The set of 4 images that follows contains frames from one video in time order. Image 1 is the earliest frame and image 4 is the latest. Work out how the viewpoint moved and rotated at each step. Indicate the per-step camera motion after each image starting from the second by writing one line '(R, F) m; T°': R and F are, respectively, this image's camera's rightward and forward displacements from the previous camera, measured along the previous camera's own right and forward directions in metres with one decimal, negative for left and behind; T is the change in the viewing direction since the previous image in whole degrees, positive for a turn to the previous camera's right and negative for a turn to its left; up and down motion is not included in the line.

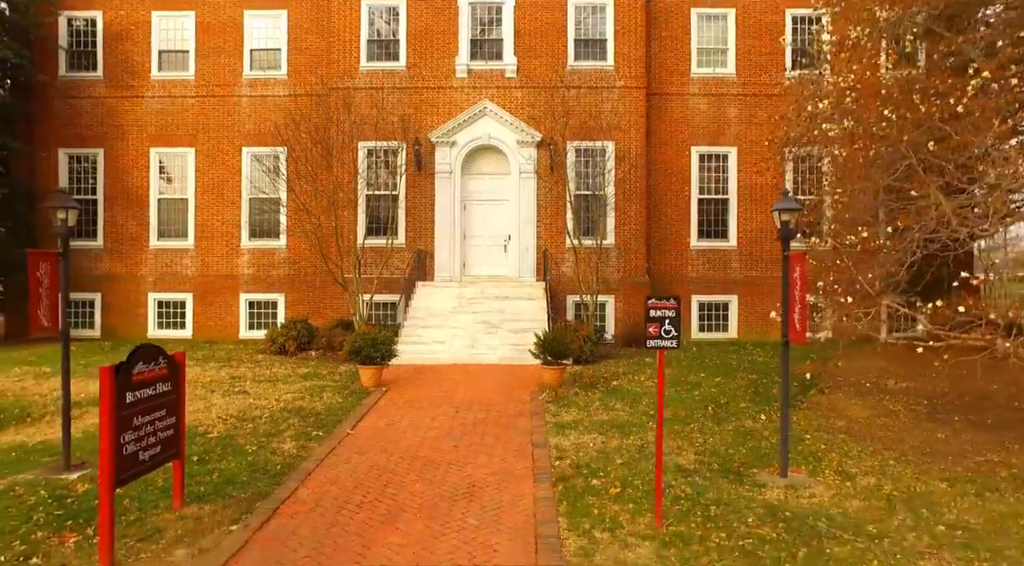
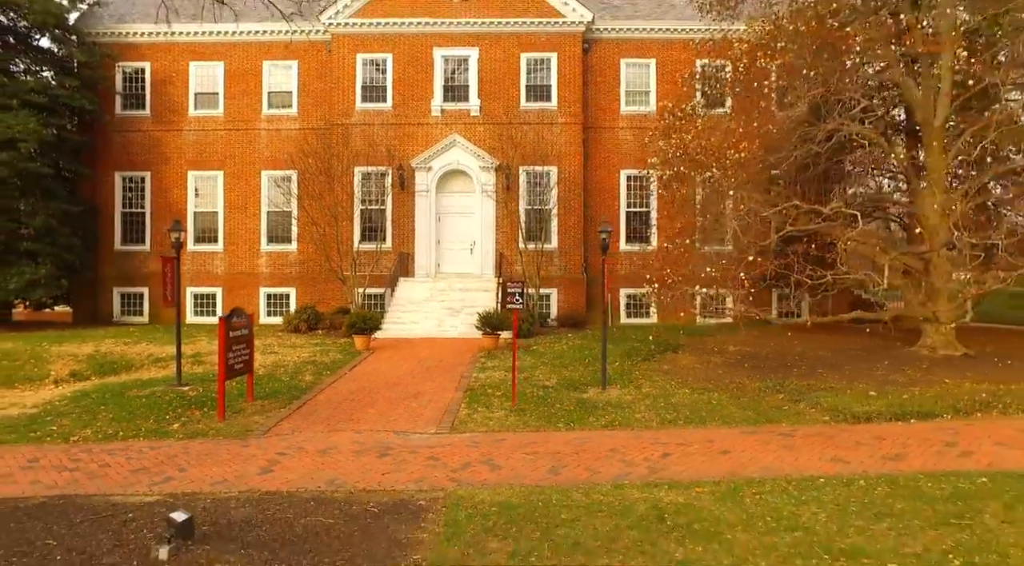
(+1.1, -4.3) m; 0°
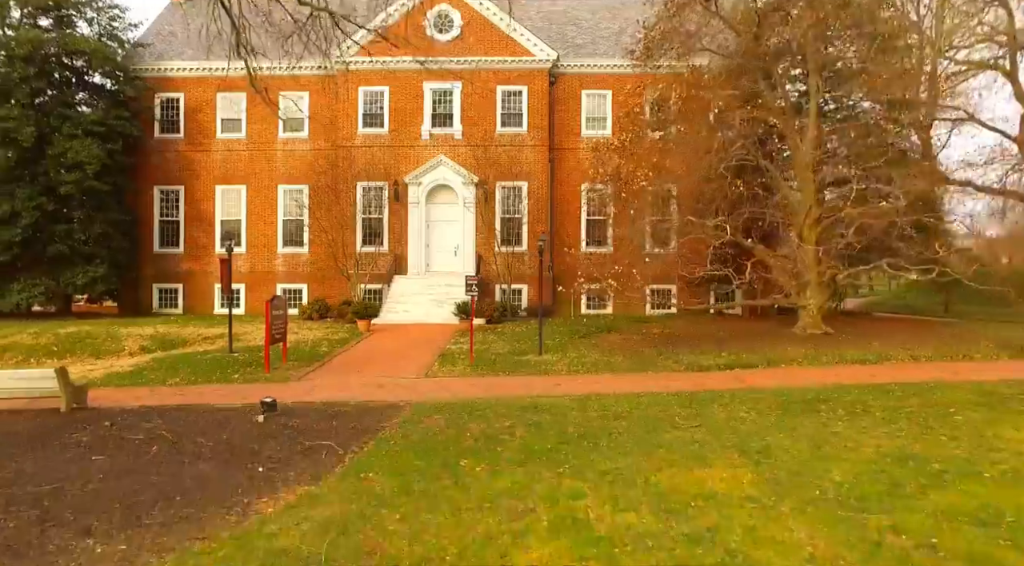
(+0.8, -3.9) m; 0°
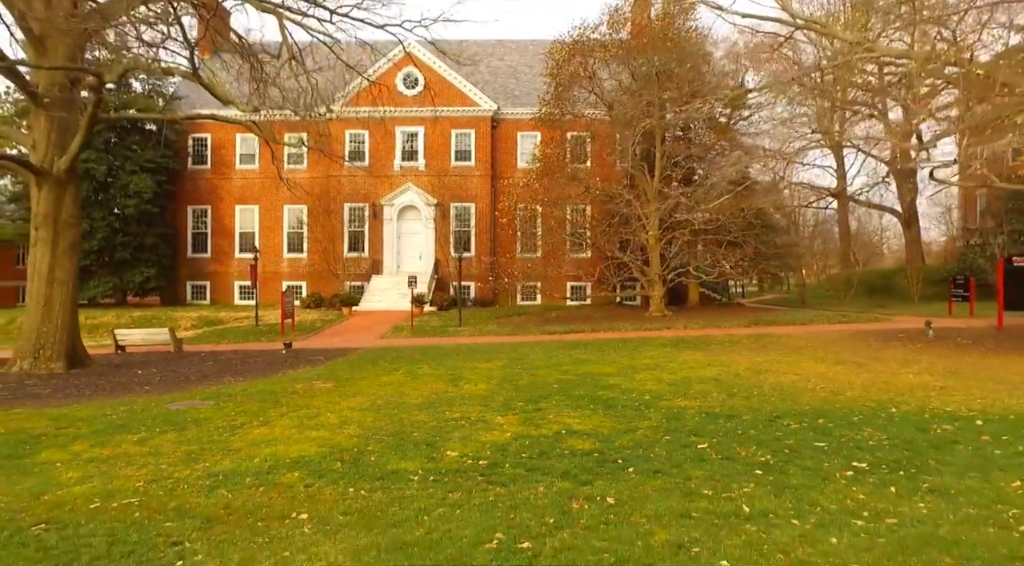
(+2.1, -7.5) m; 0°
